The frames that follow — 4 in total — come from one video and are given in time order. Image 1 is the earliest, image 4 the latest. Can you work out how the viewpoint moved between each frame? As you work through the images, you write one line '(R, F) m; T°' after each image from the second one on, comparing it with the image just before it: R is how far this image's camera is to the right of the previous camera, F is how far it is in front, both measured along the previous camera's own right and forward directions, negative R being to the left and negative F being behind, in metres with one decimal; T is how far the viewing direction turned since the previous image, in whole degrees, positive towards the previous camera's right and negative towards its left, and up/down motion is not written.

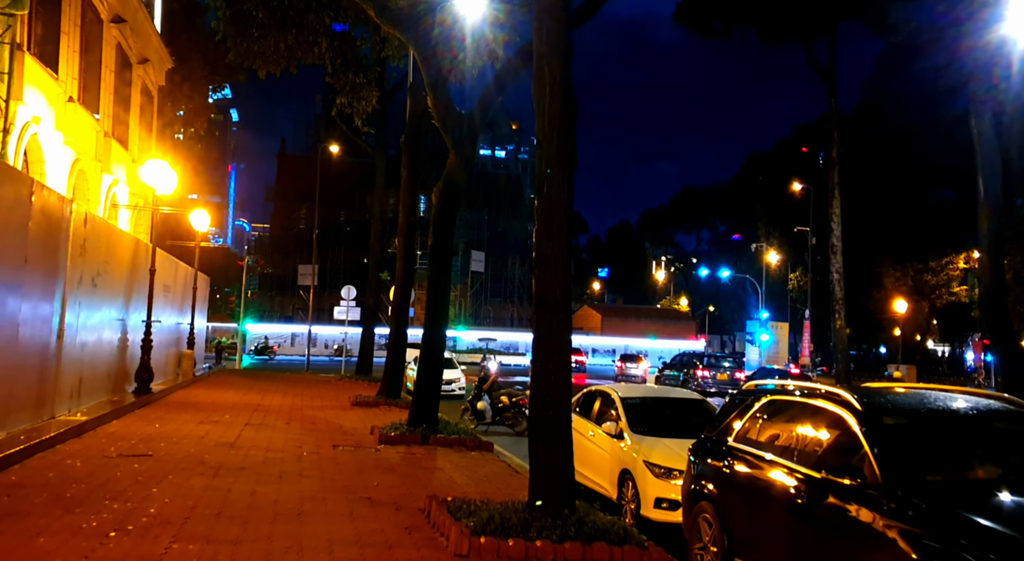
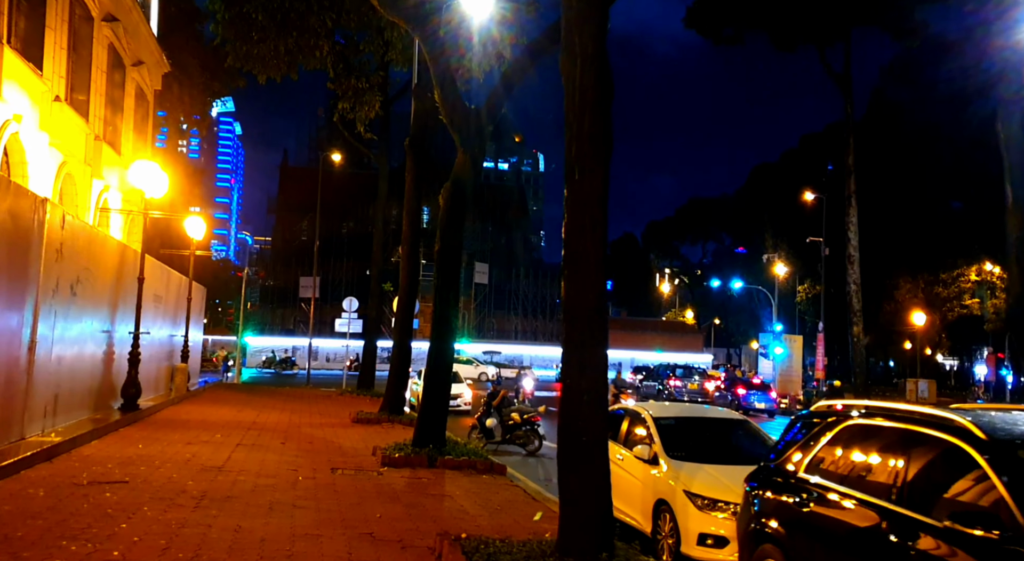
(-0.2, +1.1) m; 0°
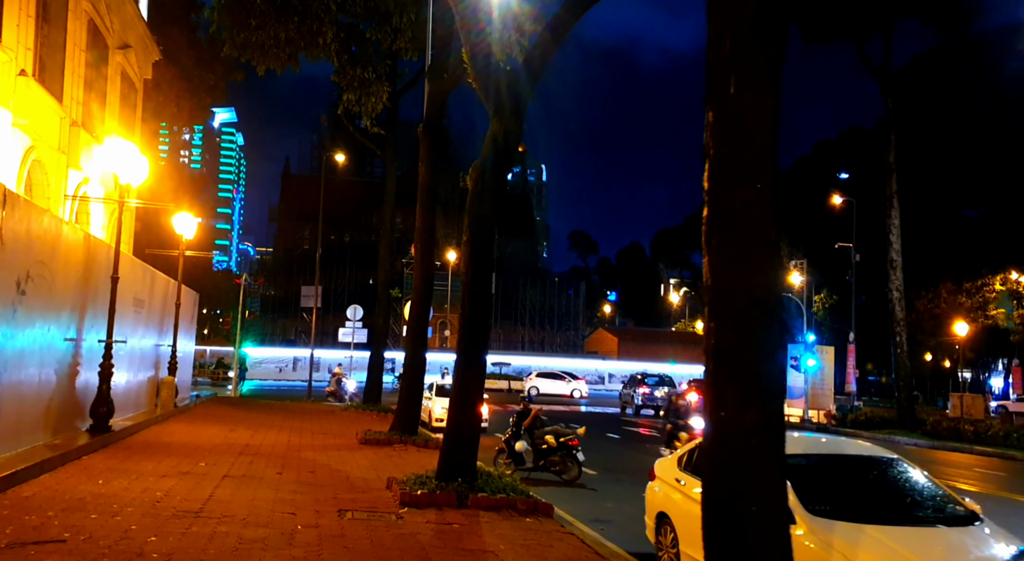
(-0.6, +2.5) m; 0°
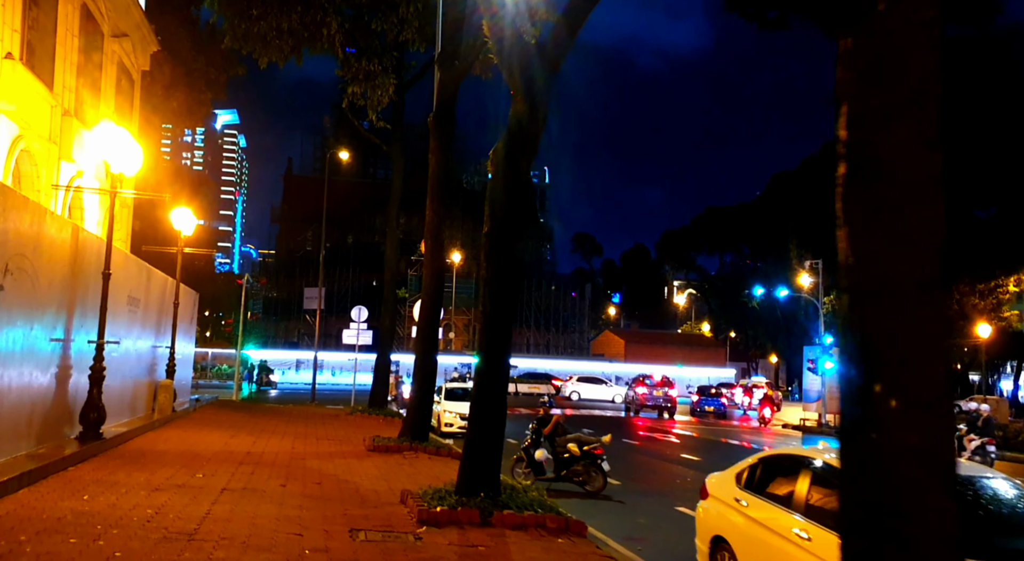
(-0.3, +1.0) m; 0°
